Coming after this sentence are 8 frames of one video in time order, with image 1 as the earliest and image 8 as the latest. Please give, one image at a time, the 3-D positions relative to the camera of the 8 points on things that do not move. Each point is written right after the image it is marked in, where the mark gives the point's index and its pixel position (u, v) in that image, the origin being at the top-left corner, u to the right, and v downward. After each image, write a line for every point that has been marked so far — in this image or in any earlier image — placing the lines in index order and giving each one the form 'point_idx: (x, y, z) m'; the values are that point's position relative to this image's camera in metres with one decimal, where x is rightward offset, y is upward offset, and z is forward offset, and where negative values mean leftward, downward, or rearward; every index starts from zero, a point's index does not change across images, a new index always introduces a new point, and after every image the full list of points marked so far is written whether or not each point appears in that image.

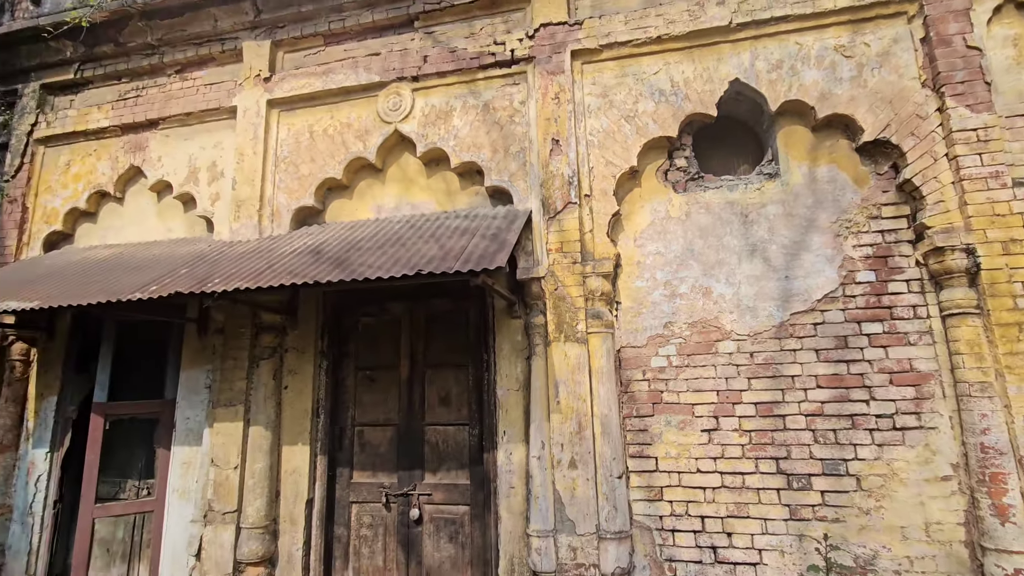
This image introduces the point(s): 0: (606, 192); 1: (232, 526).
0: (+0.6, +0.7, +3.5) m
1: (-2.0, -1.7, +3.7) m
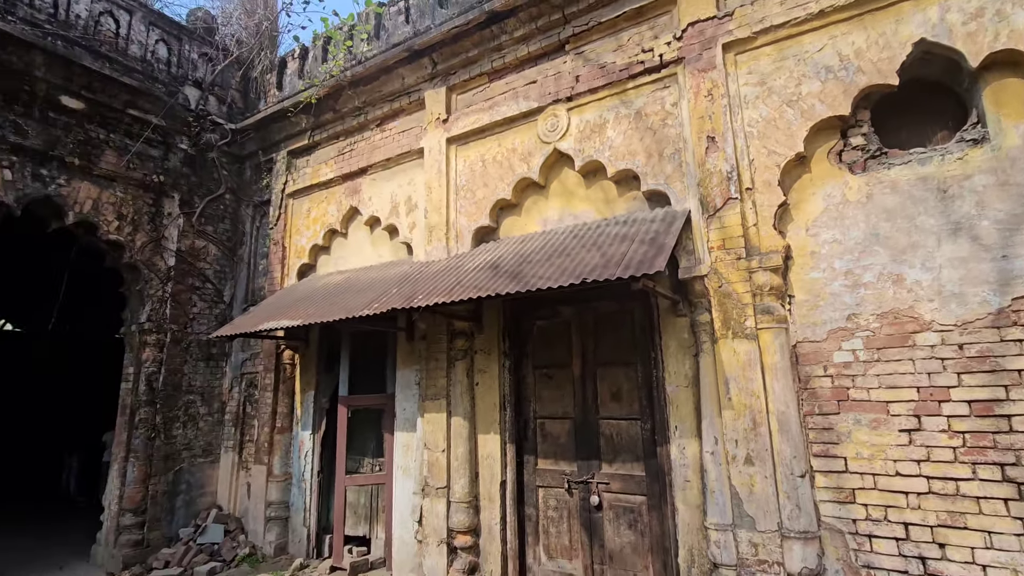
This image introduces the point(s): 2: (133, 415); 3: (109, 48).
0: (+1.7, +0.7, +3.4) m
1: (-0.6, -1.8, +4.5) m
2: (-4.1, -1.4, +5.6) m
3: (-4.5, +2.7, +5.7) m
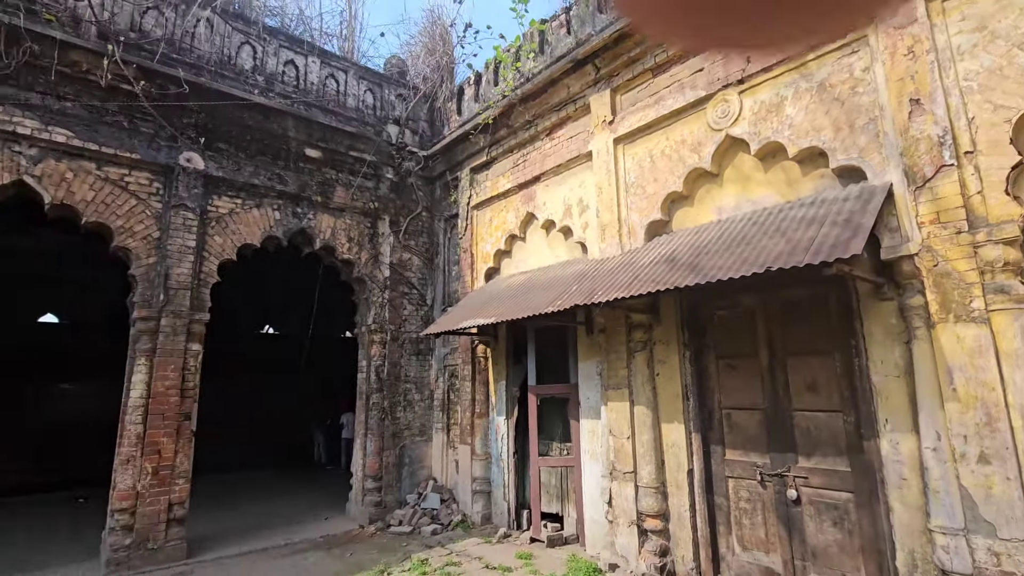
0: (+2.8, +0.8, +2.9) m
1: (+1.1, -1.8, +4.7) m
2: (-1.9, -1.5, +6.9) m
3: (-2.5, +2.5, +7.0) m
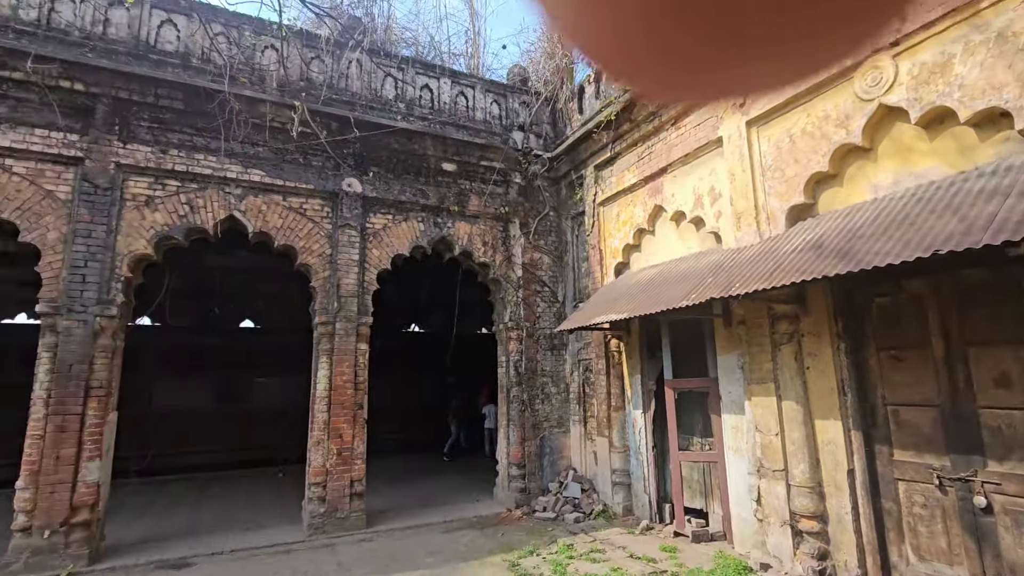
0: (+3.5, +1.0, +2.3) m
1: (+2.4, -1.7, +4.5) m
2: (0.0, -1.5, +7.4) m
3: (-0.7, +2.5, +7.6) m
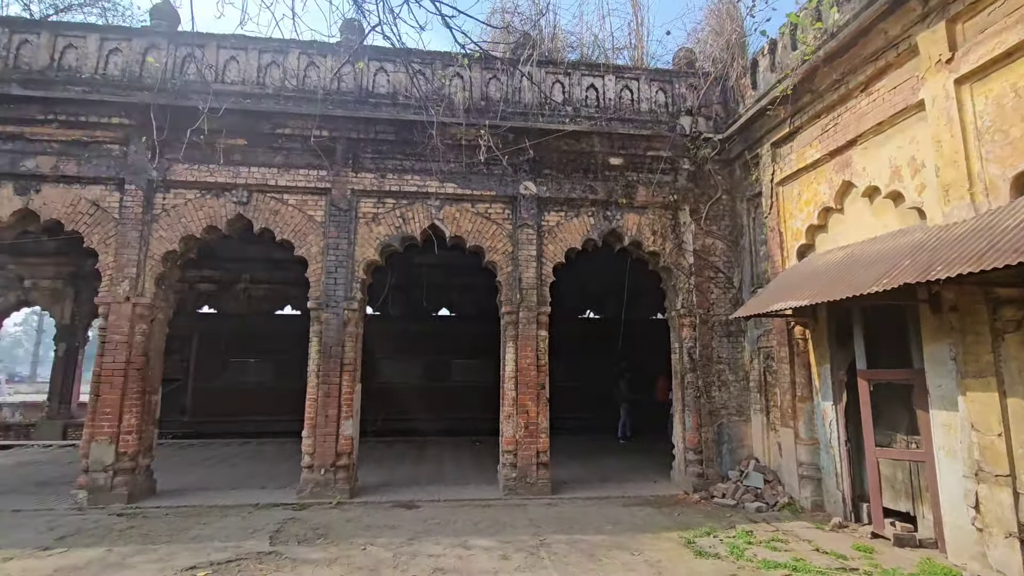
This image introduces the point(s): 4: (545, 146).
0: (+4.0, +1.1, +1.5) m
1: (+3.8, -1.5, +4.0) m
2: (+2.5, -1.3, +7.4) m
3: (+1.8, +2.7, +7.8) m
4: (+0.5, +2.1, +7.6) m
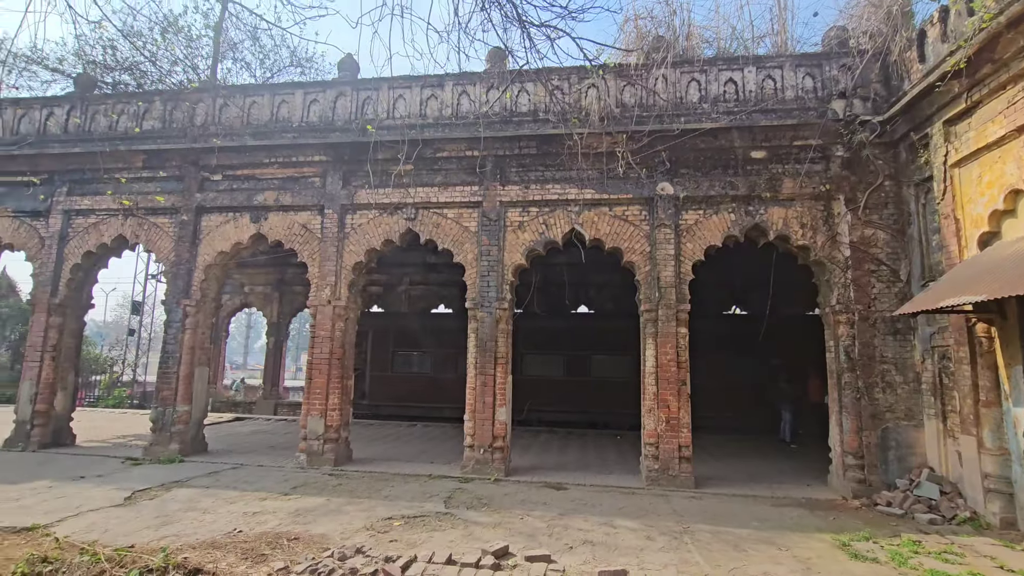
0: (+4.4, +1.1, +0.9) m
1: (+4.9, -1.5, +3.3) m
2: (+4.5, -1.2, +7.1) m
3: (+3.9, +2.8, +7.6) m
4: (+2.5, +2.1, +7.7) m
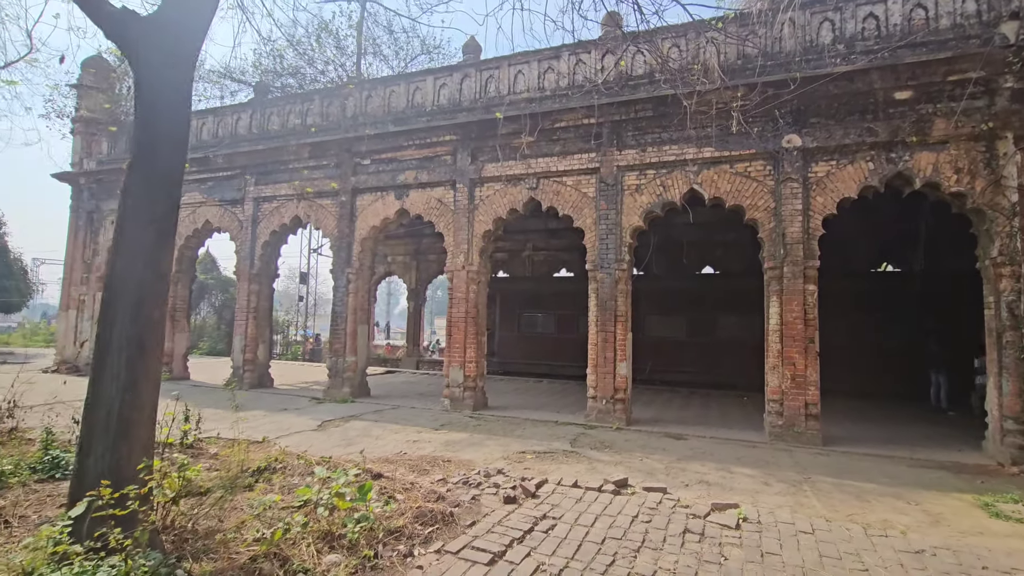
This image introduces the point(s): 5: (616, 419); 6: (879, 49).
0: (+4.5, +1.3, +0.3) m
1: (+5.7, -1.1, +2.7) m
2: (+6.1, -0.6, +6.4) m
3: (+5.5, +3.4, +6.8) m
4: (+4.2, +2.8, +7.3) m
5: (+1.6, -2.1, +8.1) m
6: (+5.0, +3.3, +7.0) m
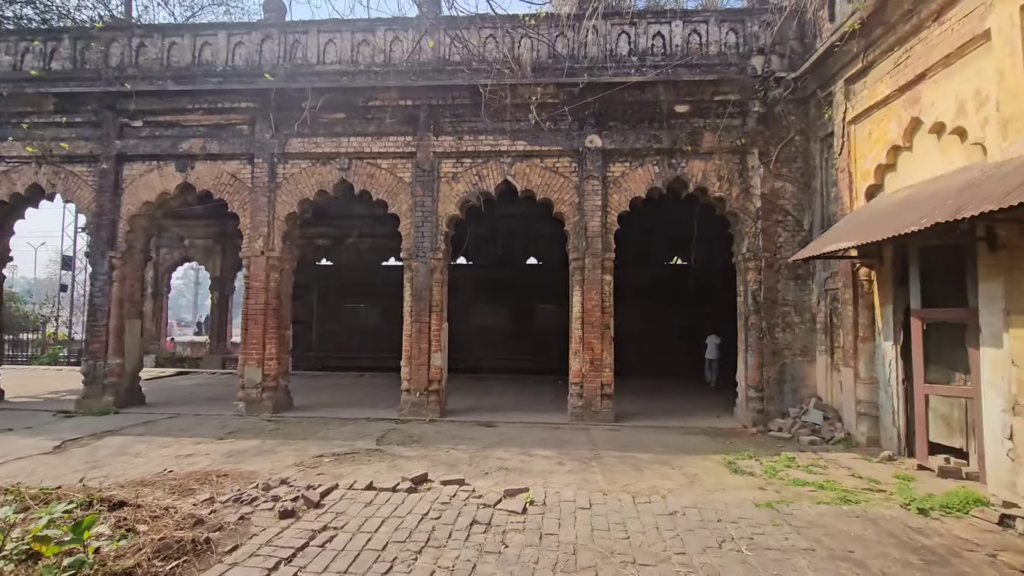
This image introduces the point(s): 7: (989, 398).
0: (+3.9, +1.3, +1.4) m
1: (+4.2, -1.0, +4.0) m
2: (+3.5, -0.5, +7.7) m
3: (+2.8, +3.5, +7.8) m
4: (+1.5, +2.9, +7.9) m
5: (-1.3, -1.9, +7.9) m
6: (+2.3, +3.4, +7.8) m
7: (+4.4, -1.0, +4.7) m
